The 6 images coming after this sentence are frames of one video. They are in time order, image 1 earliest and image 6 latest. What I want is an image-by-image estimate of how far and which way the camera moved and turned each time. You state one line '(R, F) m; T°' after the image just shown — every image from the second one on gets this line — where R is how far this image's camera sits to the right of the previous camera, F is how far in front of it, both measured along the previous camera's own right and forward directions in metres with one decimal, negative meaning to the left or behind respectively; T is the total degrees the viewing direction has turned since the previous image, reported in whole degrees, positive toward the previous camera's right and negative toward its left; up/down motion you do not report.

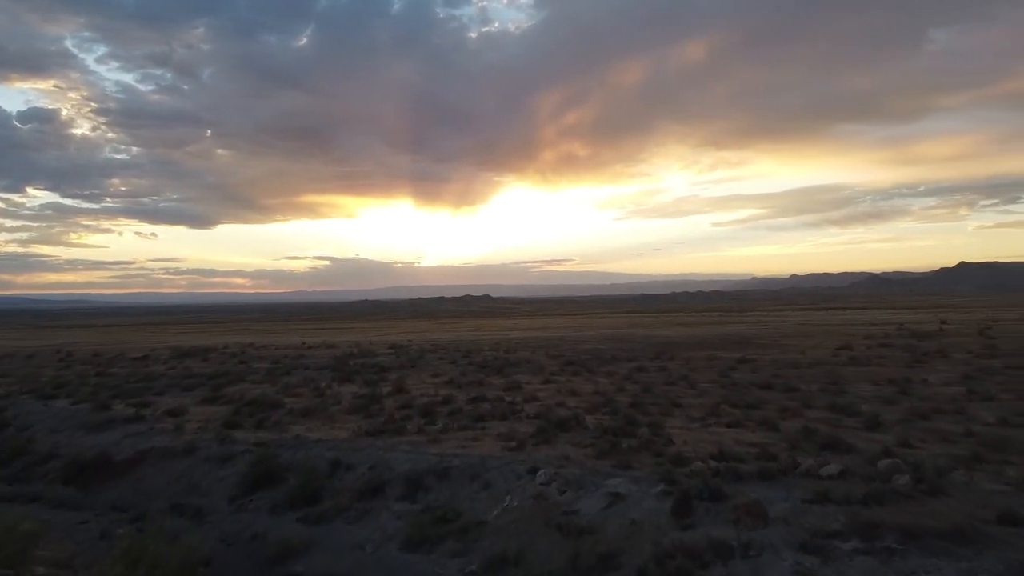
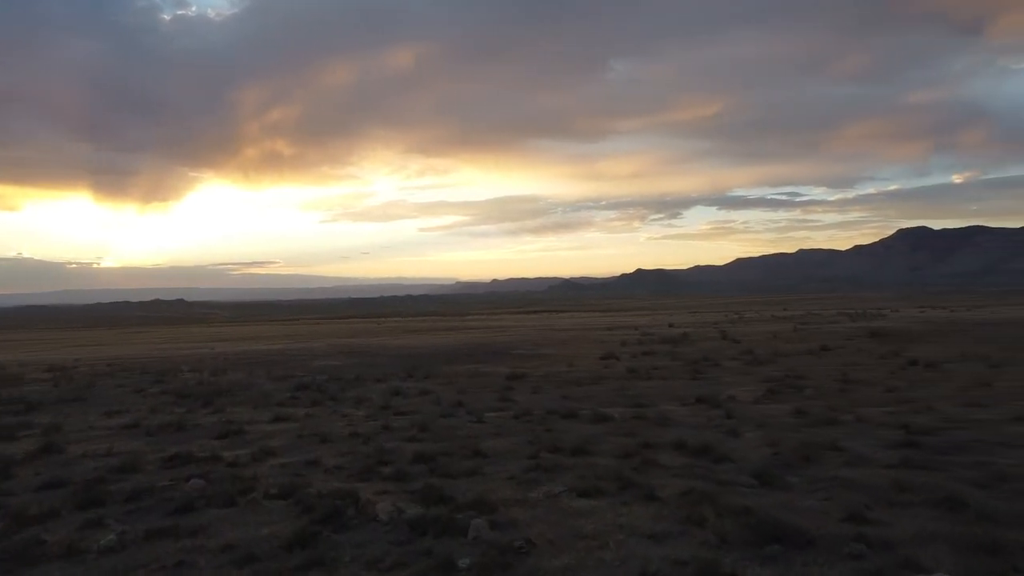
(-0.5, +7.4) m; +20°
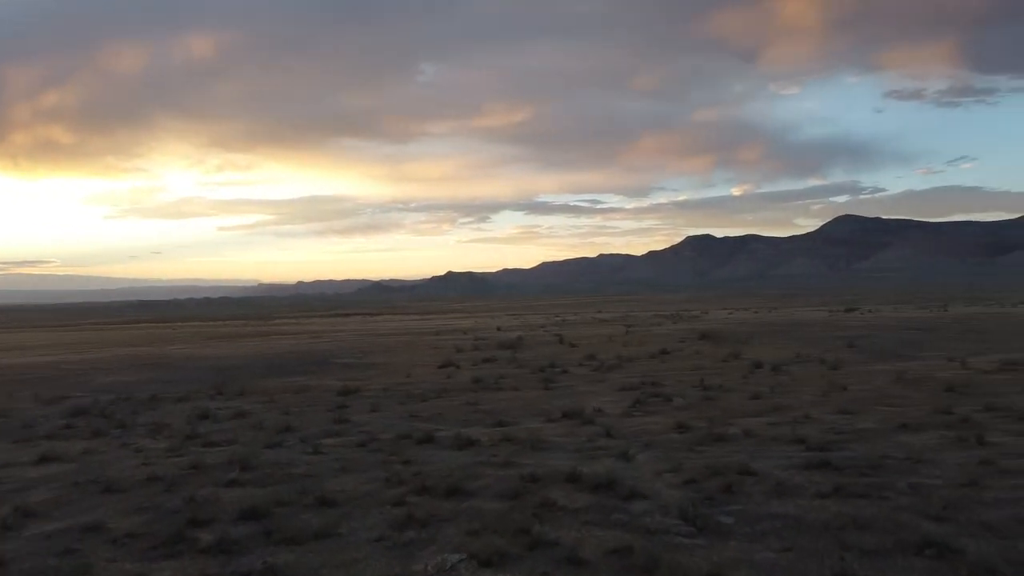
(-0.8, +3.4) m; +13°
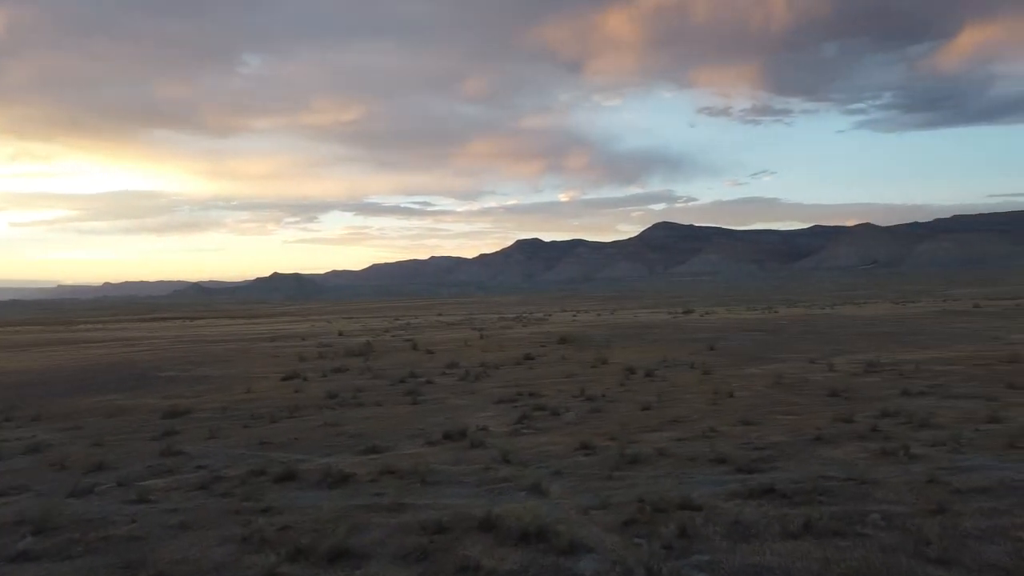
(-1.0, +2.9) m; +12°
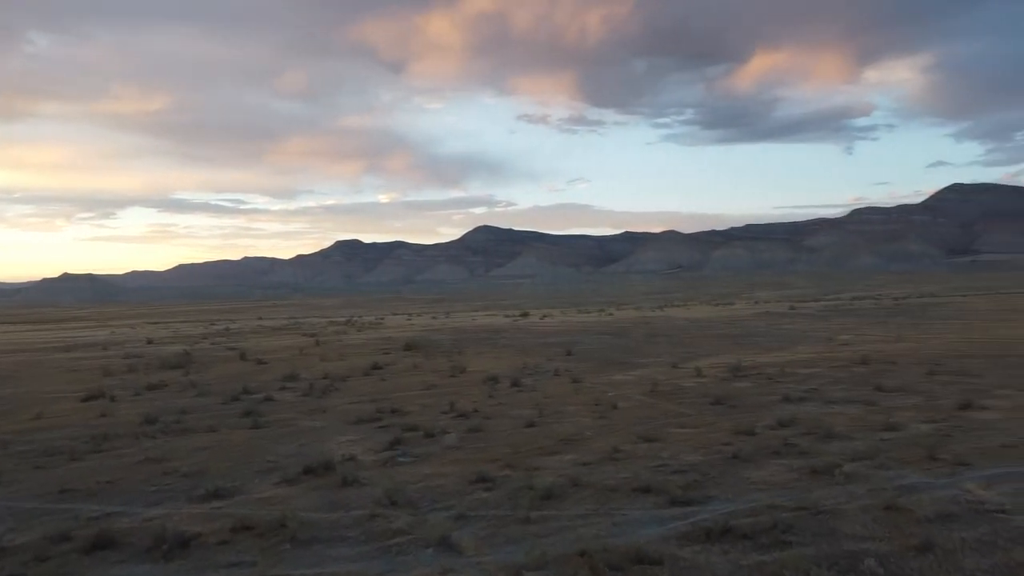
(-1.1, +2.8) m; +13°
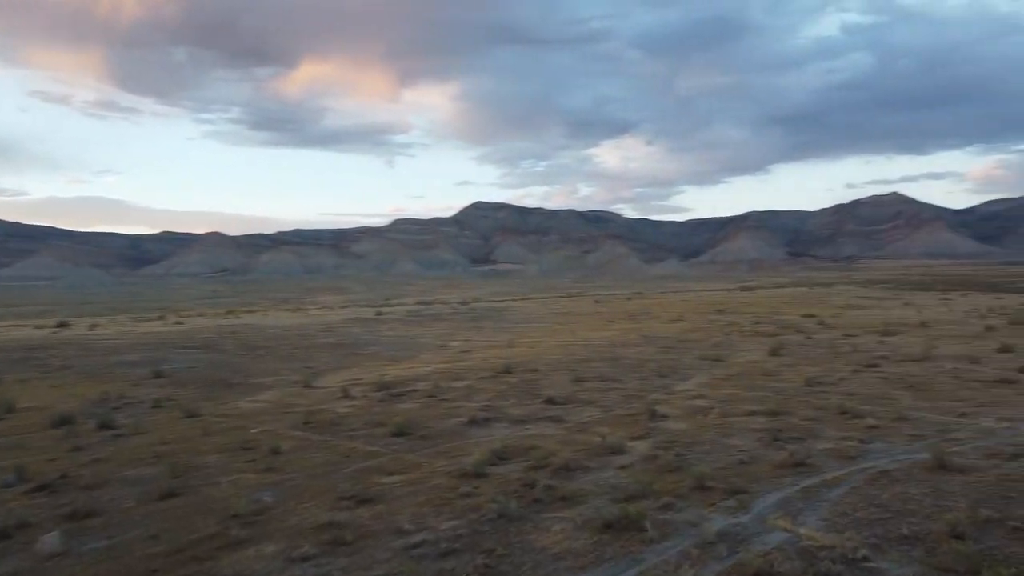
(-1.7, +5.3) m; +31°
